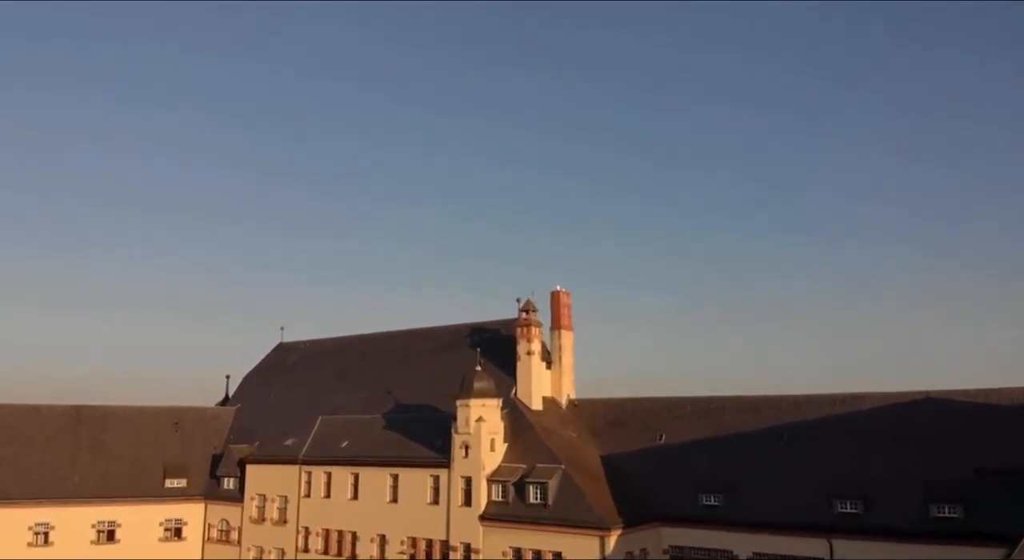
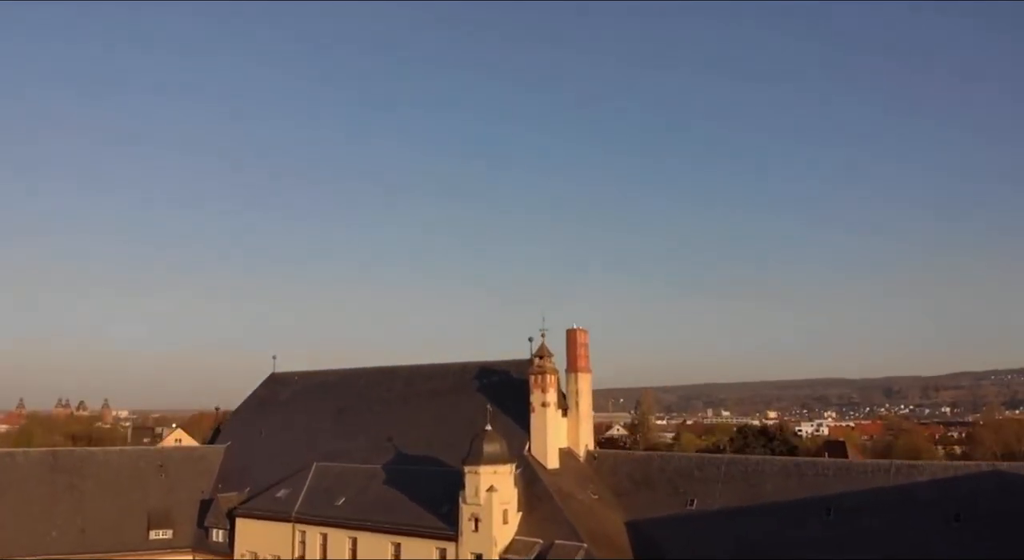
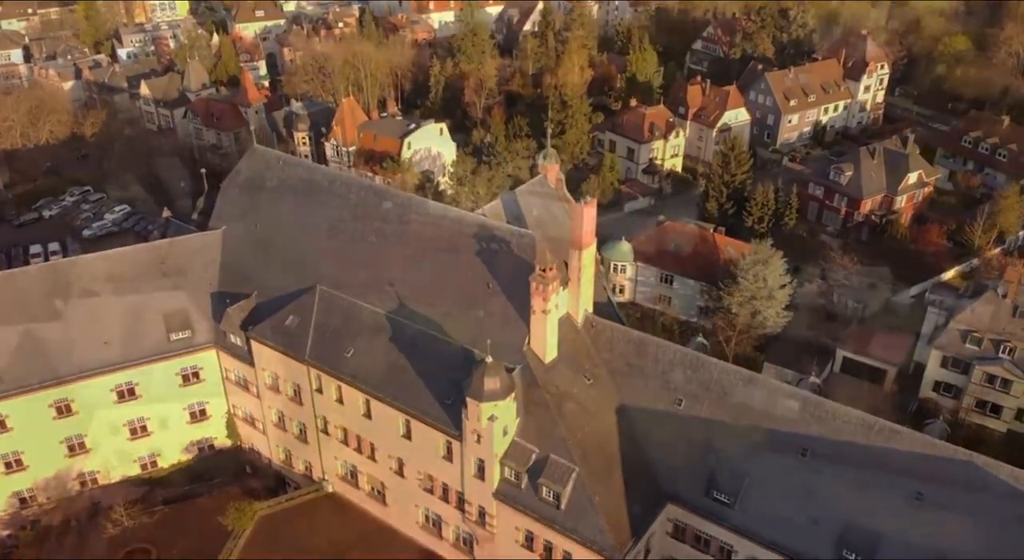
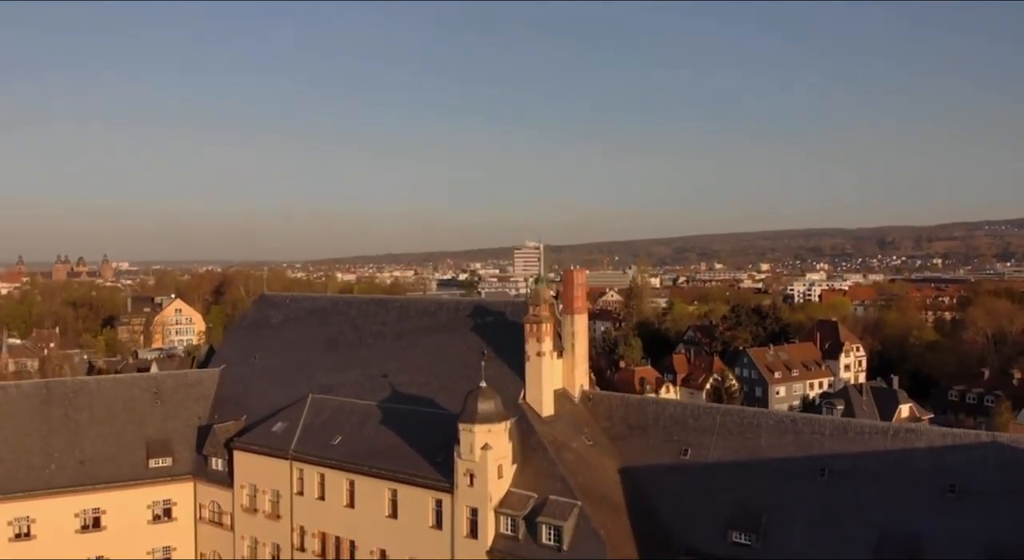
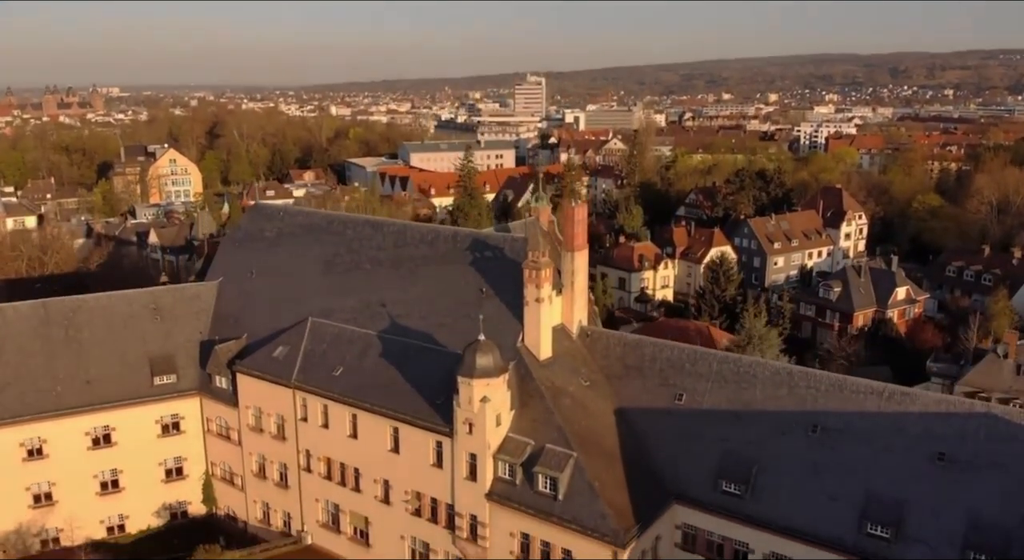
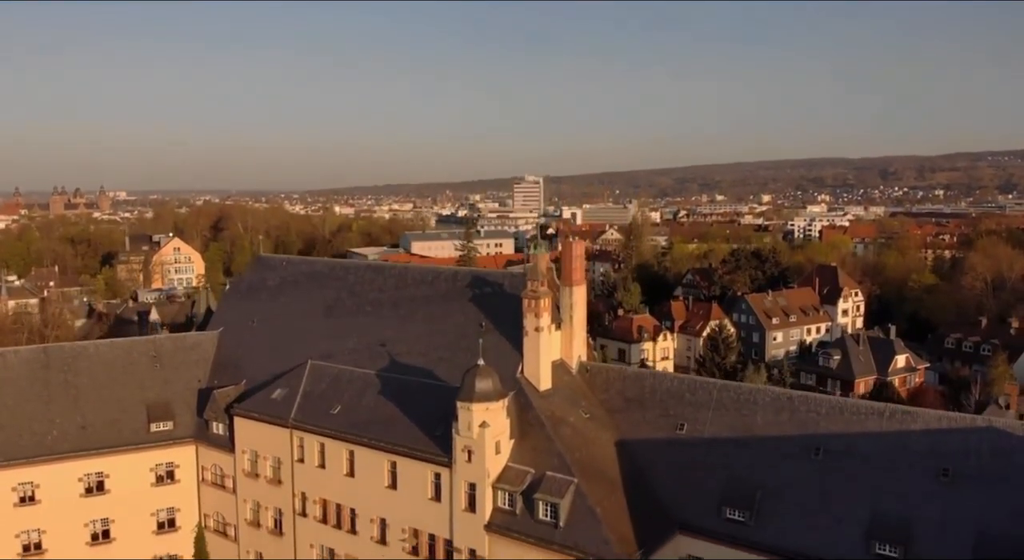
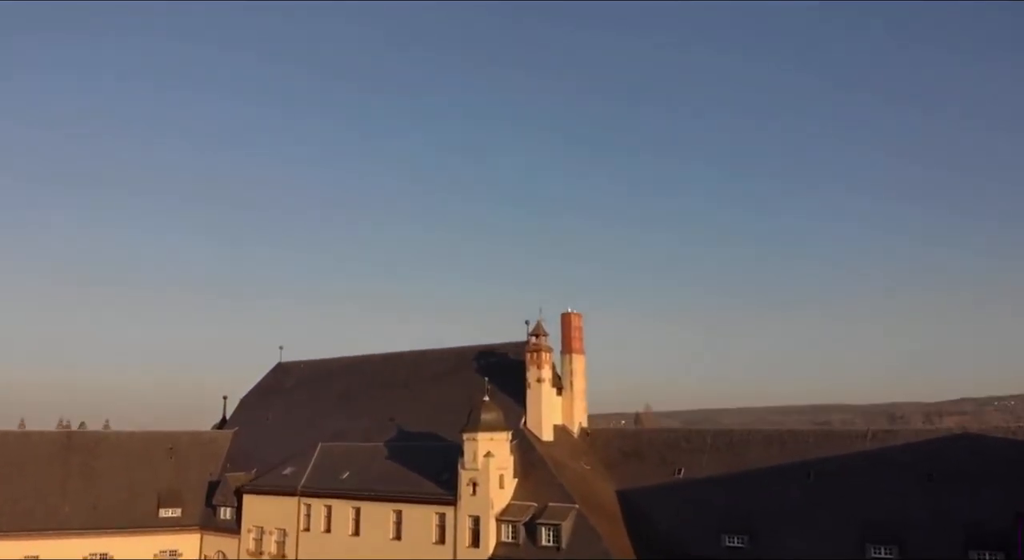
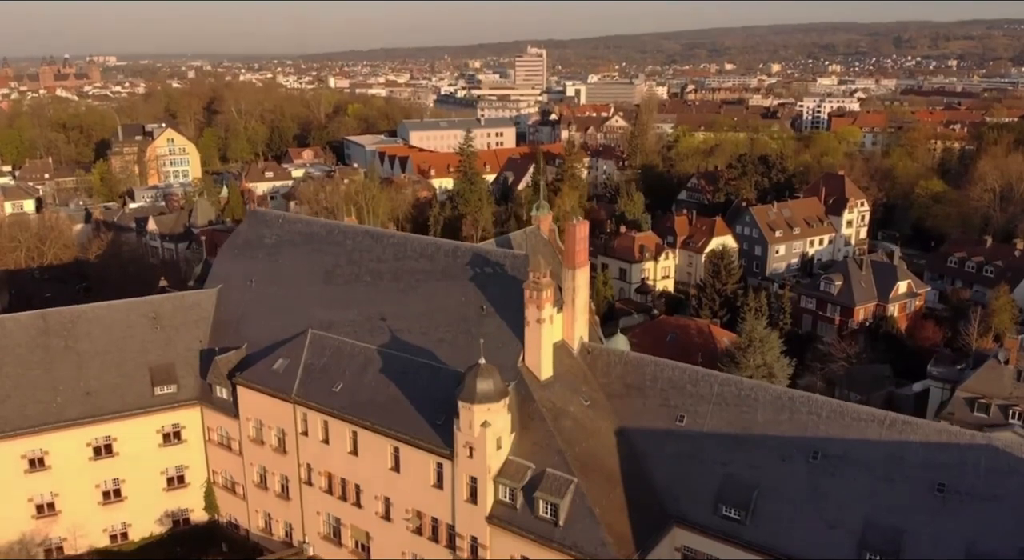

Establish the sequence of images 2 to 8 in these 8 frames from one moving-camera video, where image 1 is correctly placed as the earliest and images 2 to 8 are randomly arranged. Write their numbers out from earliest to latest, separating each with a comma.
7, 2, 4, 6, 5, 8, 3
